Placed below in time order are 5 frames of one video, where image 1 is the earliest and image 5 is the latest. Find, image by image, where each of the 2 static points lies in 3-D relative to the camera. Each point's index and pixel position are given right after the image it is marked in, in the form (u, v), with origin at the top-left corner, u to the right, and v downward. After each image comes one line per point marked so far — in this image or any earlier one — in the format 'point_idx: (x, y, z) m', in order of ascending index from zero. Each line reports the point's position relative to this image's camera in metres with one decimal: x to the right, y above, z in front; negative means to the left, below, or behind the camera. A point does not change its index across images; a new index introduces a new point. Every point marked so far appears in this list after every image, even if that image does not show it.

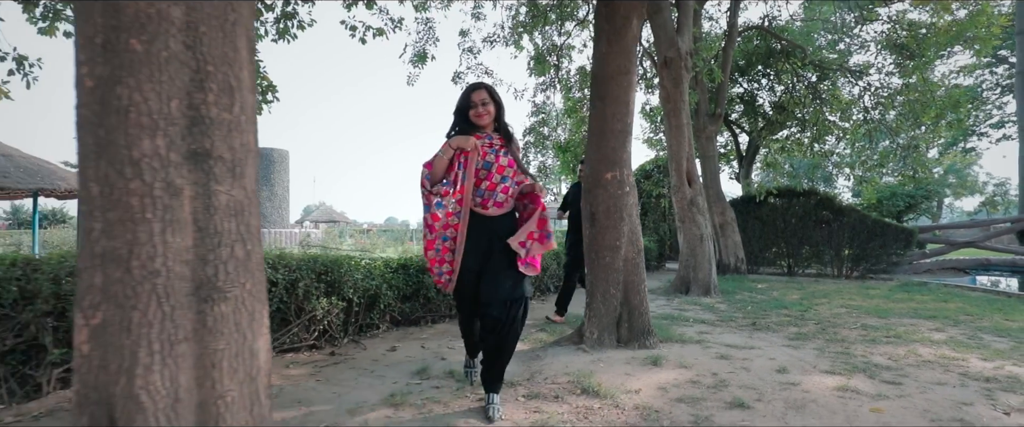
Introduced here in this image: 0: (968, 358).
0: (+5.2, -1.6, +4.7) m
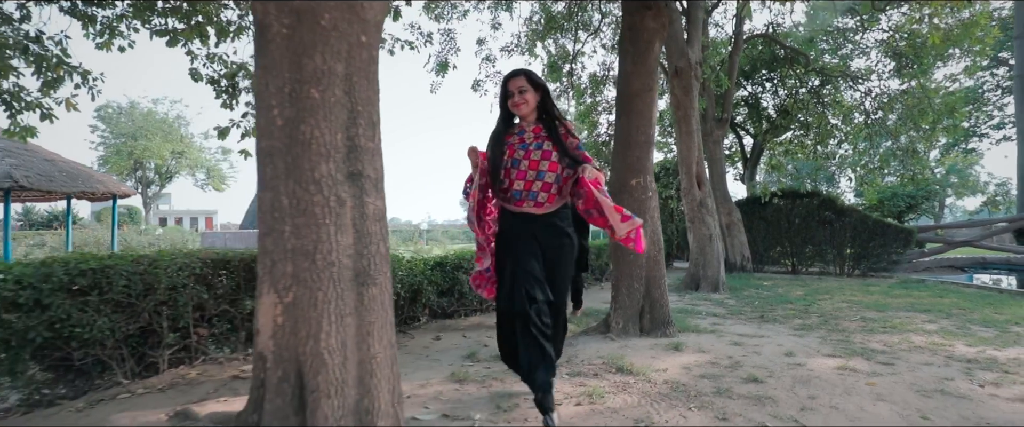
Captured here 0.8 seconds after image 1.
0: (+5.7, -1.7, +5.2) m
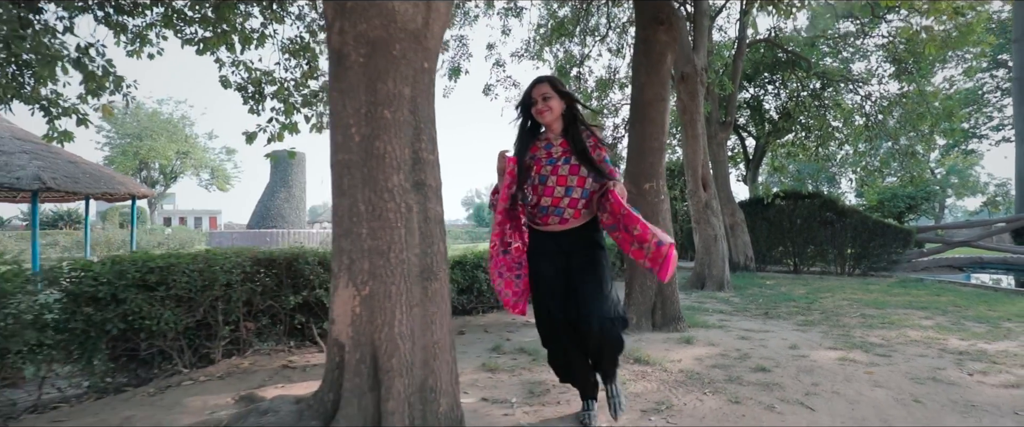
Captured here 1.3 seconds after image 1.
0: (+6.0, -1.7, +5.6) m
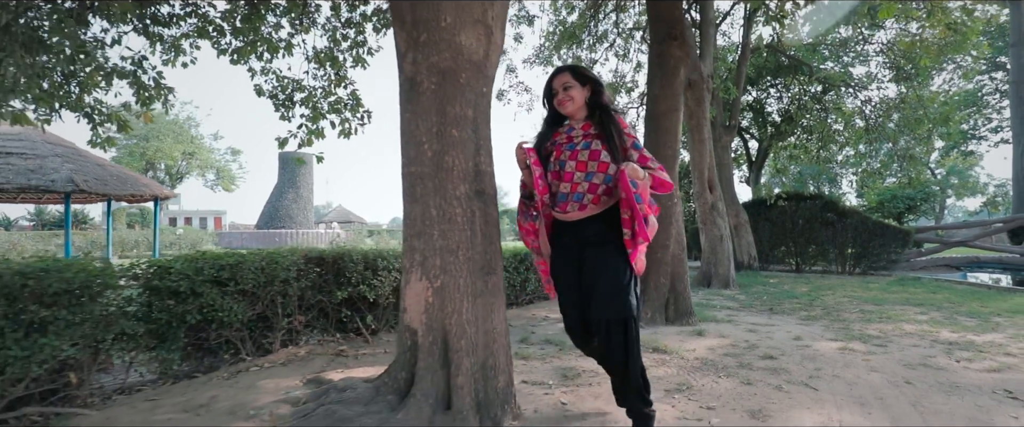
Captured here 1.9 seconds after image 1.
0: (+6.3, -1.7, +6.0) m
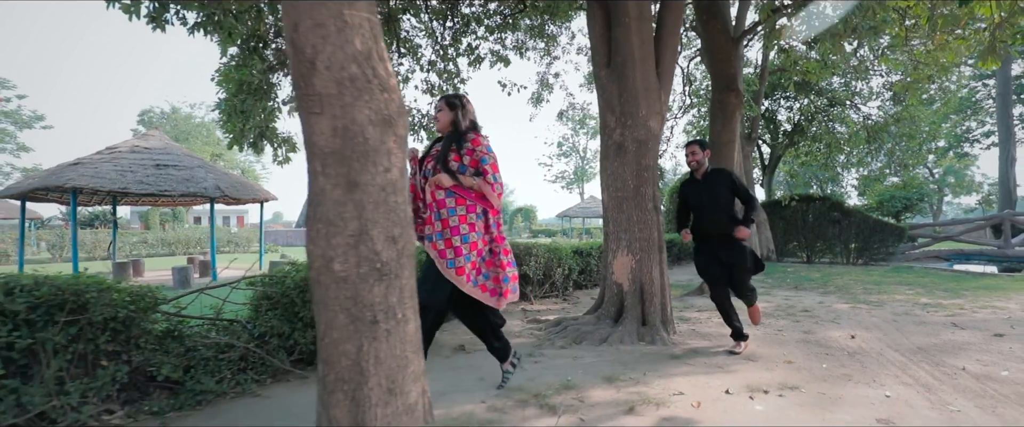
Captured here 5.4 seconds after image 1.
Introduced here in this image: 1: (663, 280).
0: (+8.7, -1.8, +8.7) m
1: (+2.1, -1.0, +5.8) m
